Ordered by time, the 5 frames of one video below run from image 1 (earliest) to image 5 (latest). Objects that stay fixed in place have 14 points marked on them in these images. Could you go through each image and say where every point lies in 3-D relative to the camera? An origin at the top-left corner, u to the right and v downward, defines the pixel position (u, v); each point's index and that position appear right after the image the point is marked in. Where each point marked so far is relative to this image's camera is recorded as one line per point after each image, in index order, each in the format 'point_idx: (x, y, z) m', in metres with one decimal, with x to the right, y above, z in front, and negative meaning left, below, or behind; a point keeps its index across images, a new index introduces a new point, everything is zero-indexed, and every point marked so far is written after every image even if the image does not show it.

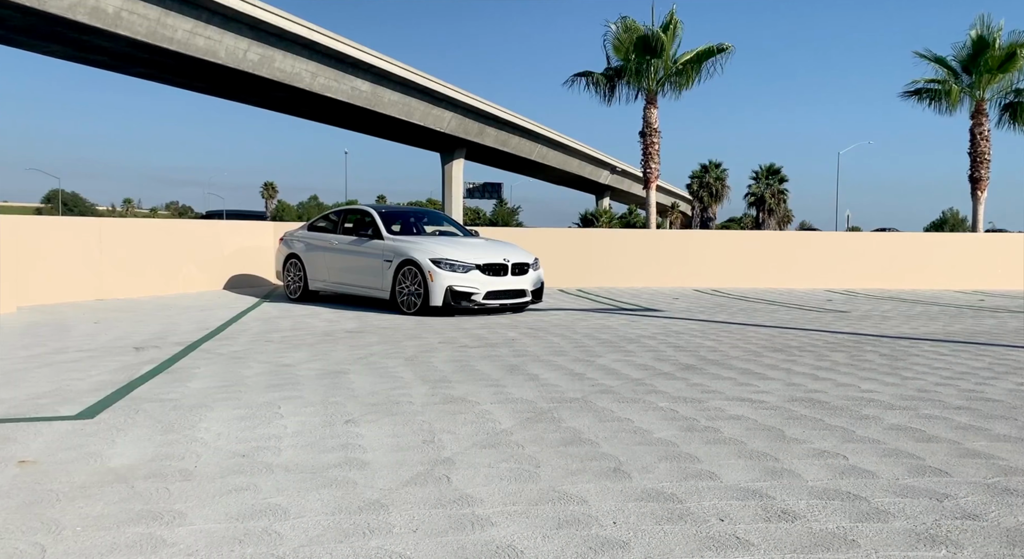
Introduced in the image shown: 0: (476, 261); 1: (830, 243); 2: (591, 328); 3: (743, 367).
0: (-0.5, +0.3, +9.8) m
1: (+9.2, +1.1, +18.5) m
2: (+1.1, -0.7, +8.6) m
3: (+2.1, -0.8, +6.0) m
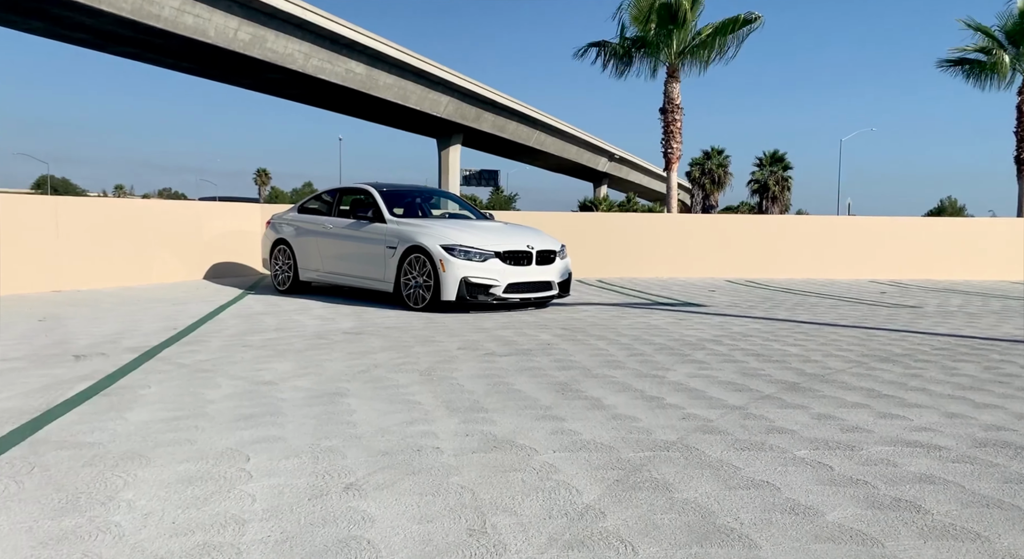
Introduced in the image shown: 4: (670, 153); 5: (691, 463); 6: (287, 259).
0: (-0.2, +0.4, +8.4) m
1: (+9.5, +1.3, +17.2) m
2: (+1.4, -0.6, +7.2) m
3: (+2.5, -0.8, +4.6) m
4: (+4.5, +3.6, +18.5) m
5: (+0.9, -0.9, +3.1) m
6: (-3.7, +0.3, +10.6) m
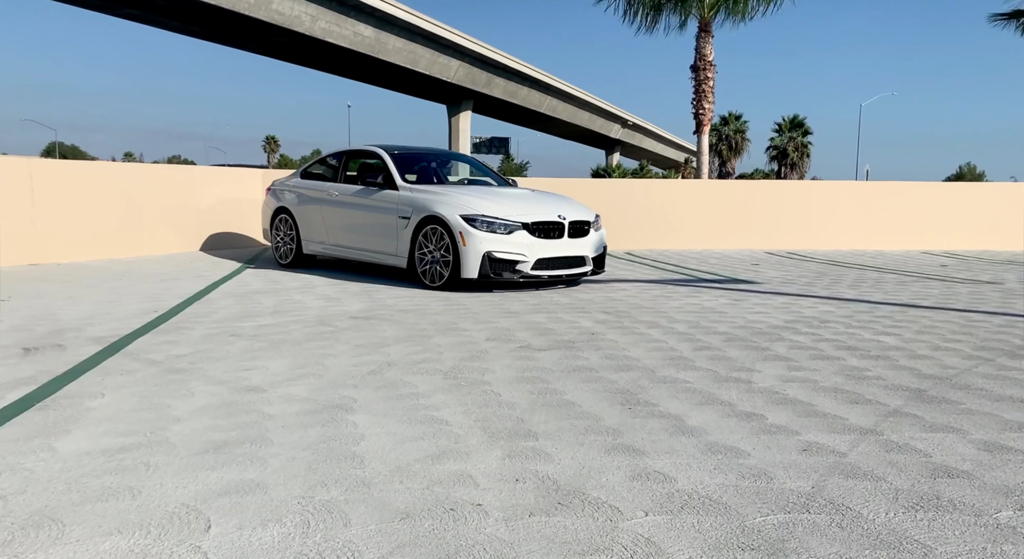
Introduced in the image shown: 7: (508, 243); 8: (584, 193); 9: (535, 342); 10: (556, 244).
0: (+0.1, +0.7, +7.3) m
1: (+10.0, +2.0, +15.9) m
2: (+1.7, -0.3, +6.2) m
3: (+2.8, -0.7, +3.5) m
4: (+5.0, +4.4, +17.2) m
5: (+1.1, -0.8, +2.1) m
6: (-3.3, +0.7, +9.6) m
7: (0.0, +0.4, +7.2) m
8: (+1.6, +1.9, +14.6) m
9: (+0.2, -0.5, +4.9) m
10: (+0.5, +0.4, +7.5) m
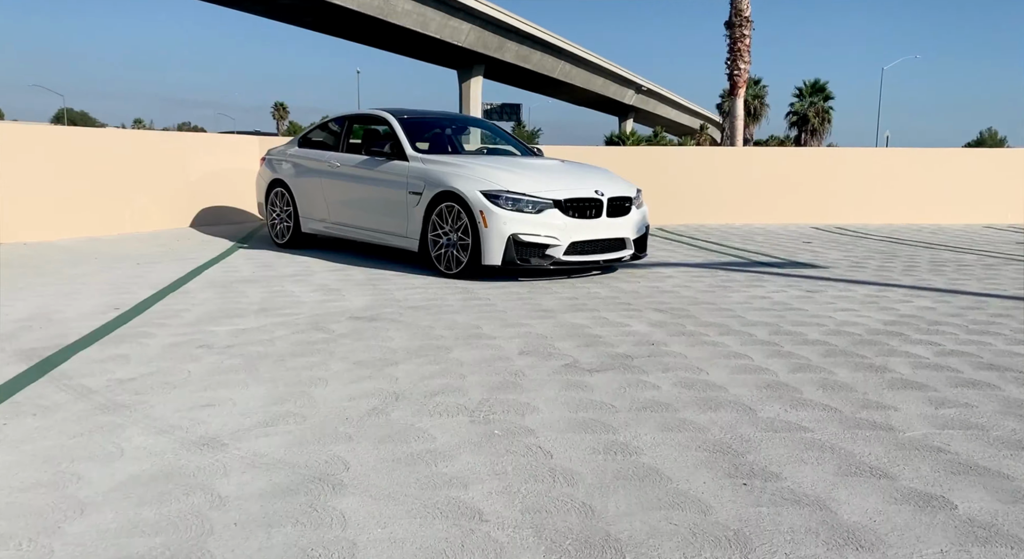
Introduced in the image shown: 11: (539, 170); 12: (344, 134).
0: (+0.4, +0.8, +6.2) m
1: (+10.4, +2.6, +14.6) m
2: (+2.0, -0.2, +5.1) m
3: (+3.0, -0.7, +2.5) m
4: (+5.5, +5.0, +15.8) m
5: (+1.3, -1.0, +1.0) m
6: (-3.0, +1.0, +8.5) m
7: (+0.2, +0.5, +6.1) m
8: (+2.0, +2.4, +13.4) m
9: (+0.4, -0.5, +3.8) m
10: (+0.8, +0.5, +6.4) m
11: (+0.3, +1.2, +6.7) m
12: (-2.1, +1.8, +8.1) m
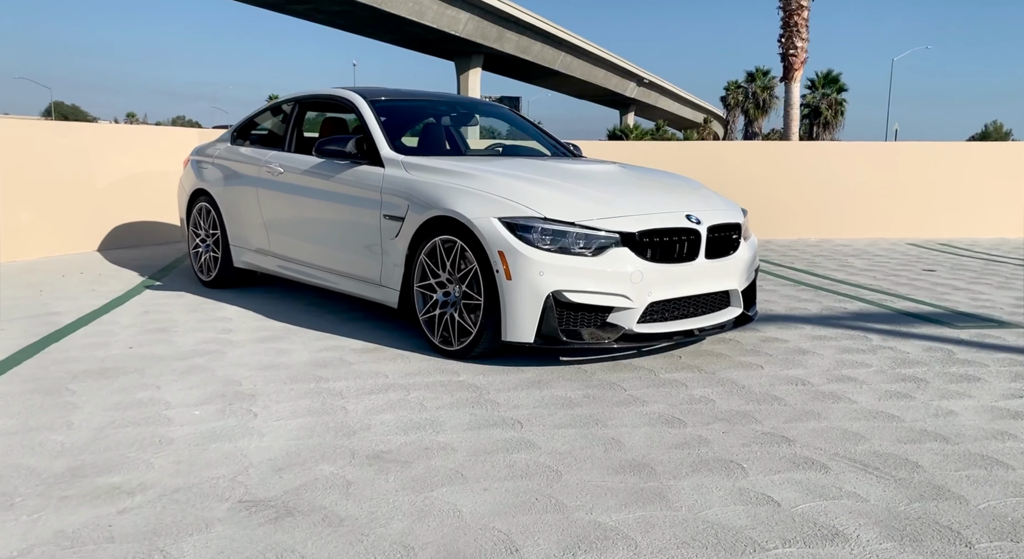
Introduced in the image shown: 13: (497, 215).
0: (+0.7, +0.3, +3.7) m
1: (+10.6, +2.2, +12.0) m
2: (+2.2, -0.7, +2.6) m
3: (+3.2, -1.2, -0.1) m
4: (+5.7, +4.6, +13.3) m
5: (+1.5, -1.5, -1.5) m
6: (-2.8, +0.5, +6.0) m
7: (+0.5, 0.0, +3.6) m
8: (+2.2, +2.0, +10.8) m
9: (+0.7, -1.0, +1.3) m
10: (+1.0, 0.0, +3.9) m
11: (+0.5, +0.7, +4.2) m
12: (-1.9, +1.3, +5.6) m
13: (-0.1, +0.4, +3.7) m
